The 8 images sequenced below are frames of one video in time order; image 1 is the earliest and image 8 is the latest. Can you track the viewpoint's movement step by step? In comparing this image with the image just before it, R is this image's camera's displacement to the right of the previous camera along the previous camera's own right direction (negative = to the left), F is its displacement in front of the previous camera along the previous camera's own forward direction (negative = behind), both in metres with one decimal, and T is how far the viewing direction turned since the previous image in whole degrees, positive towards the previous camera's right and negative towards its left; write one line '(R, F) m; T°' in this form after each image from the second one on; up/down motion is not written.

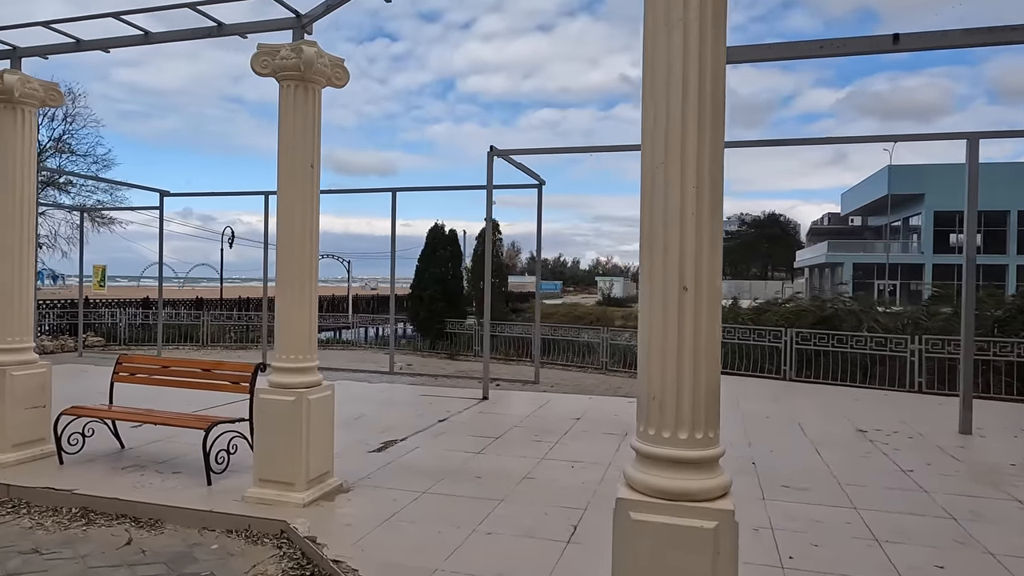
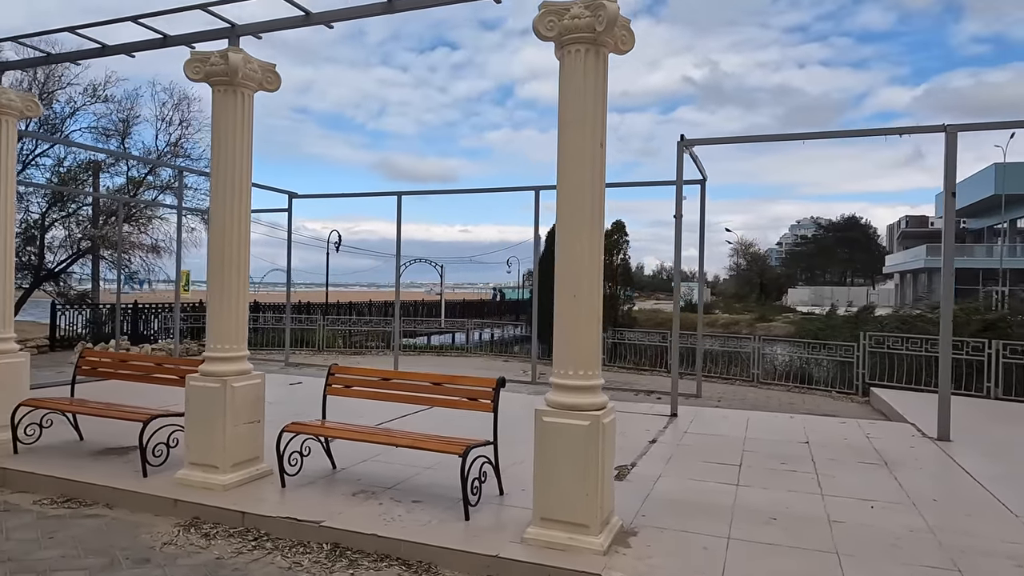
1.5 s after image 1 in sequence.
(-1.6, +0.7) m; -5°
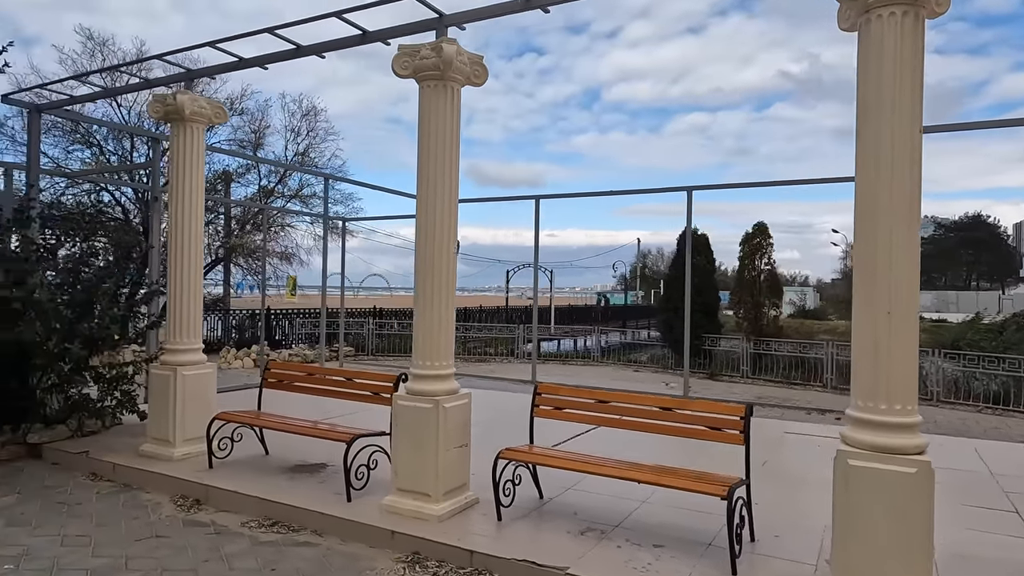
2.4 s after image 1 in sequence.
(-1.0, +0.5) m; -7°
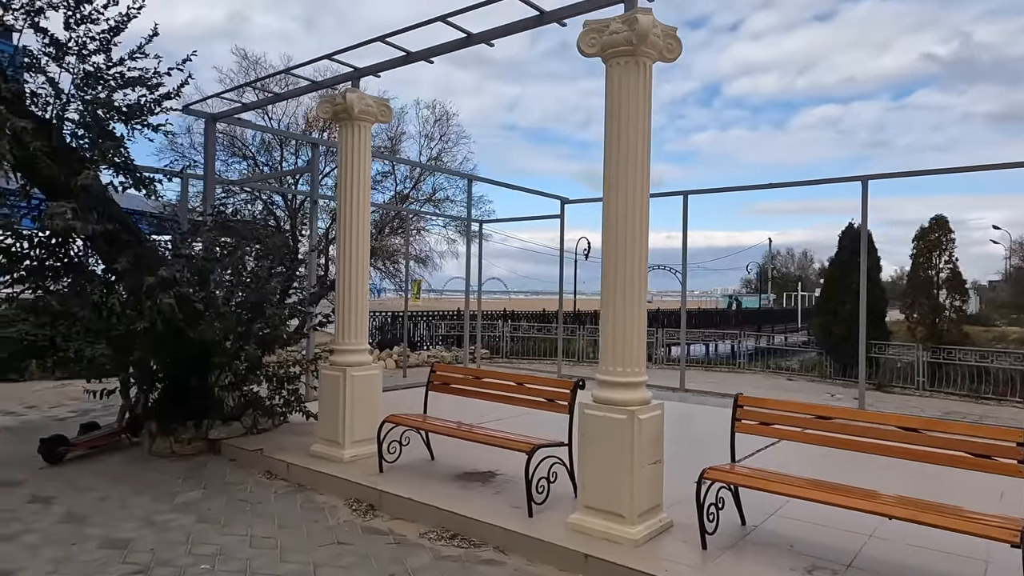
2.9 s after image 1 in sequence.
(-0.5, +0.4) m; -10°
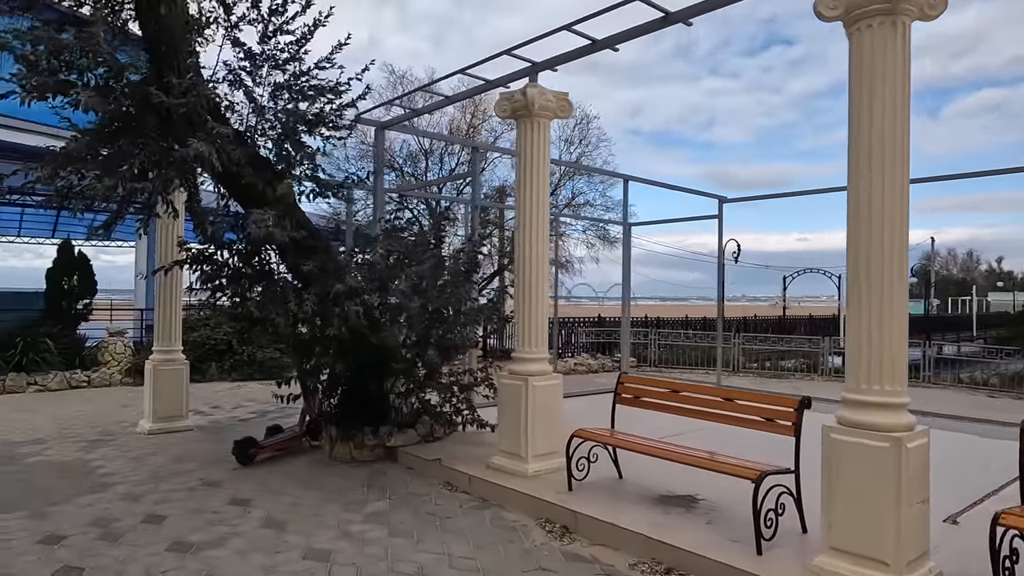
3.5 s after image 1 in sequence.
(-0.6, +0.4) m; -11°
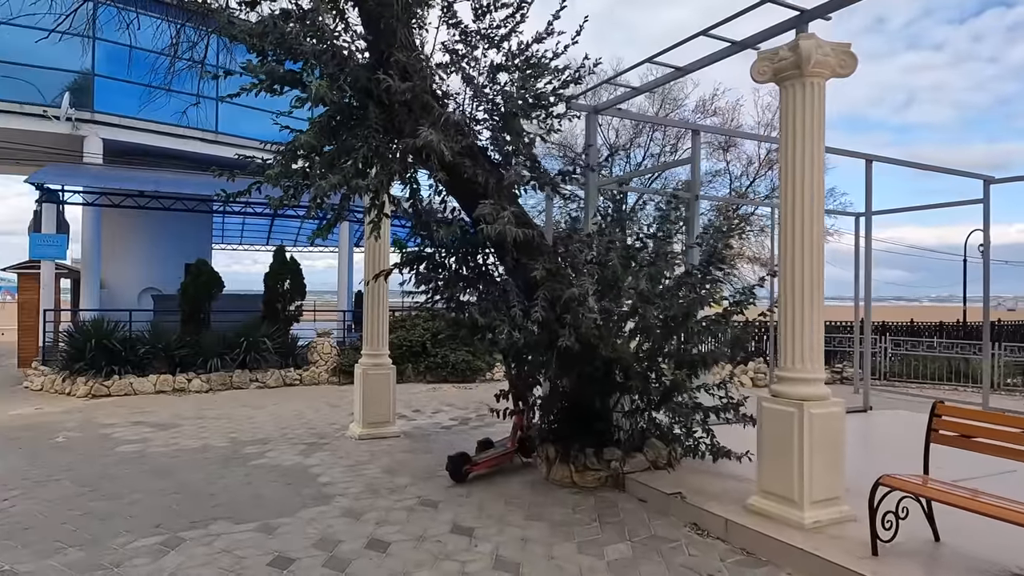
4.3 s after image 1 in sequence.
(-0.6, +0.8) m; -14°
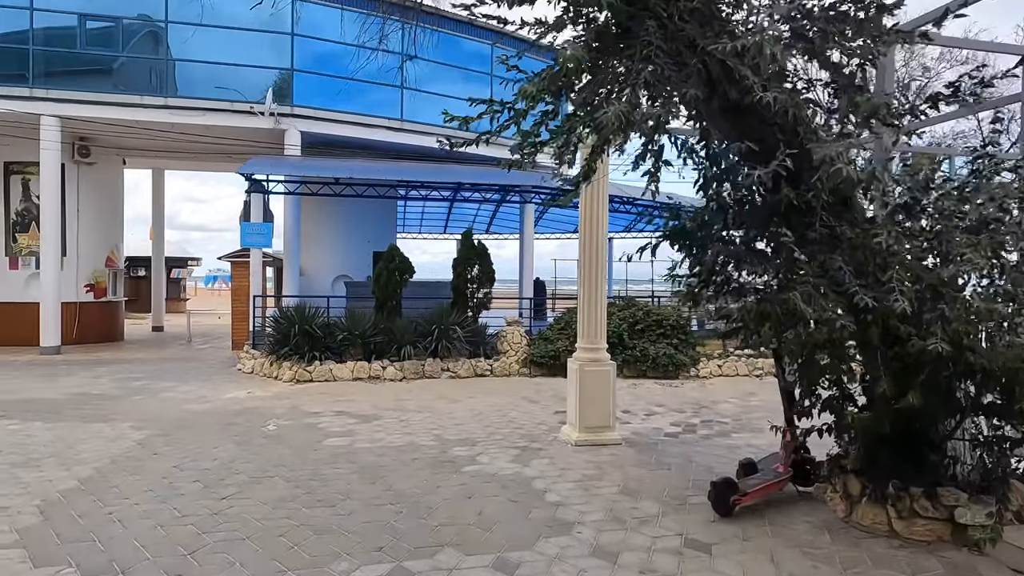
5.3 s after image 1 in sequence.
(-0.8, +1.0) m; -14°
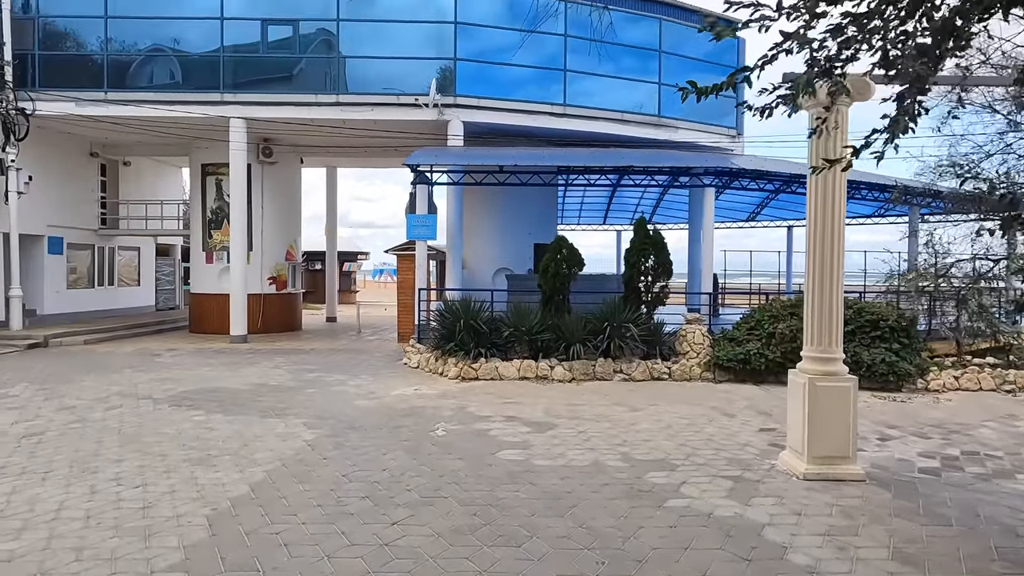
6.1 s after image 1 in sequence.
(-0.4, +0.9) m; -13°
